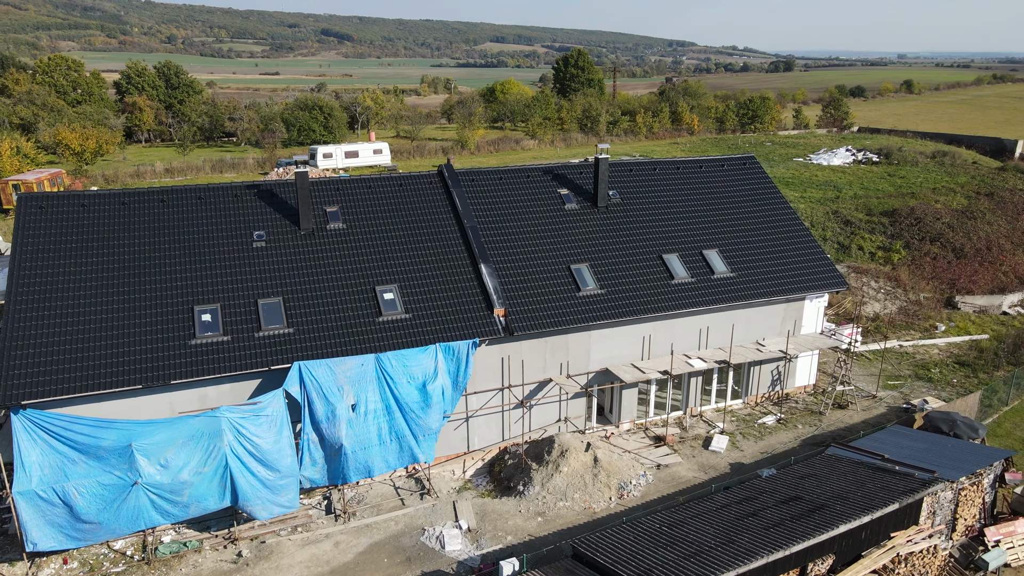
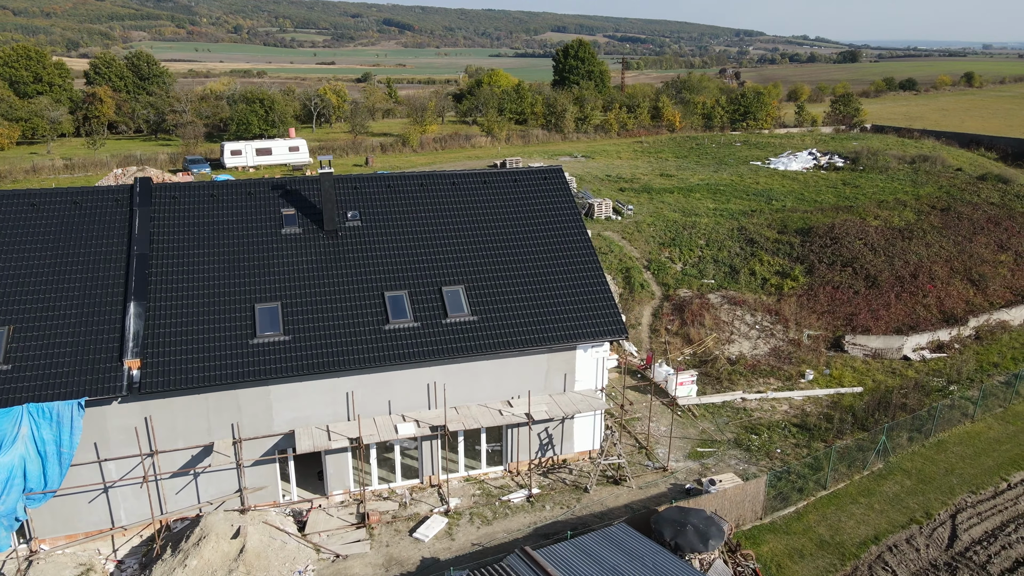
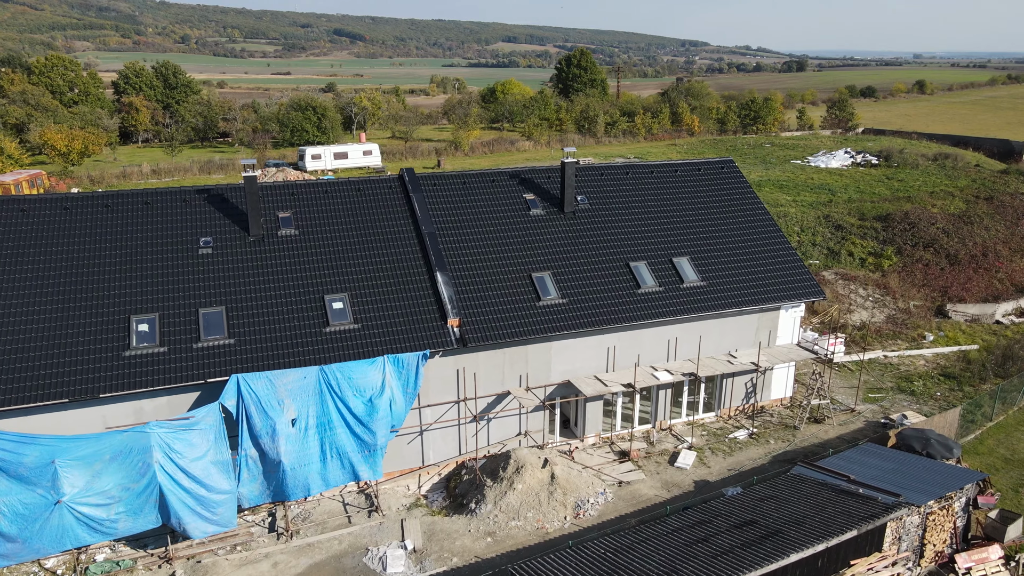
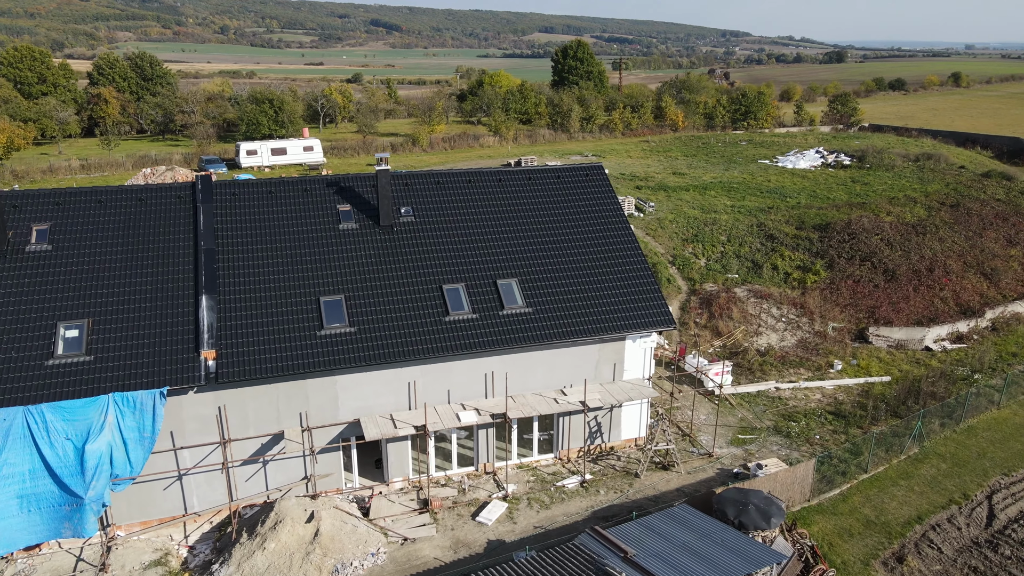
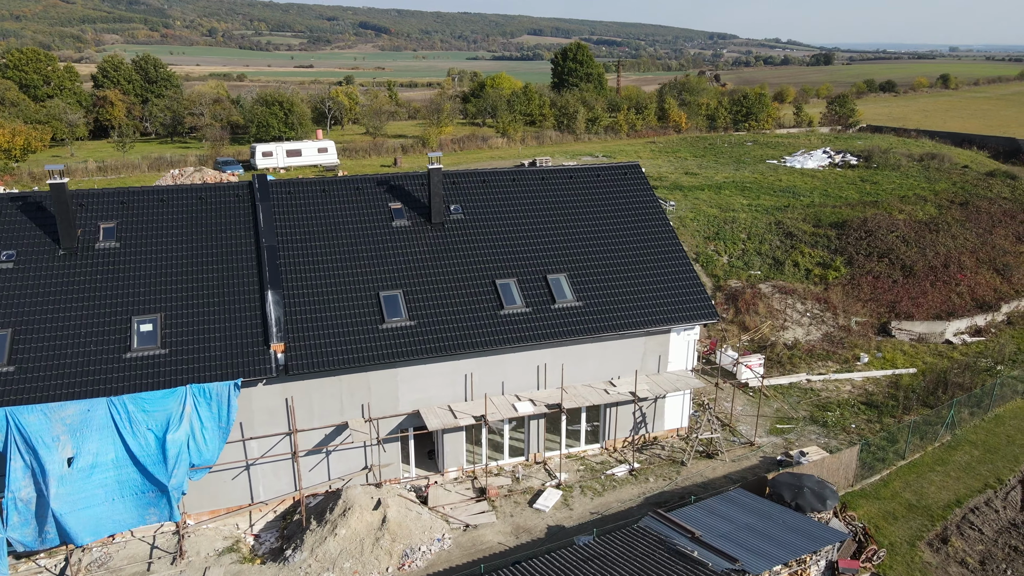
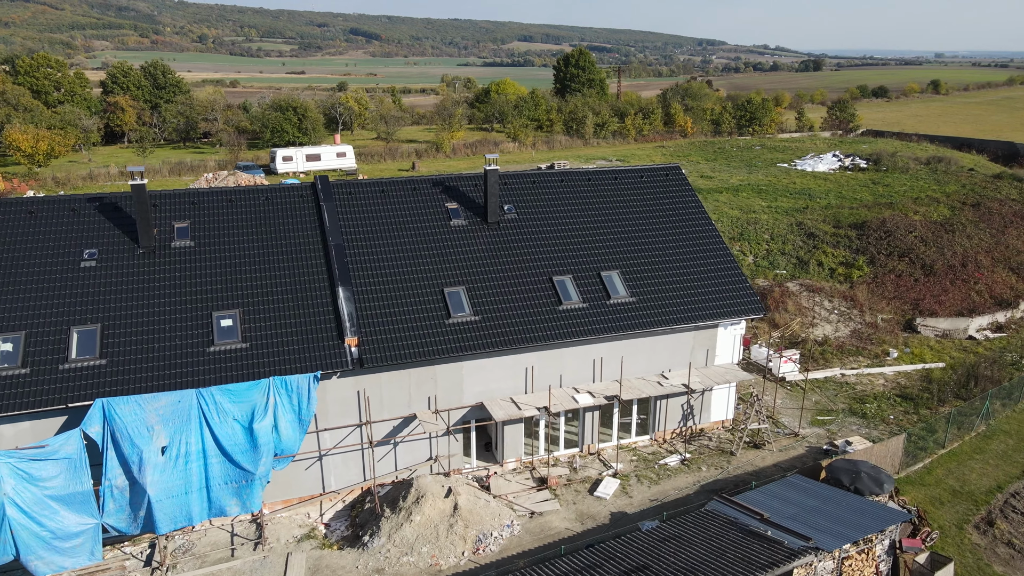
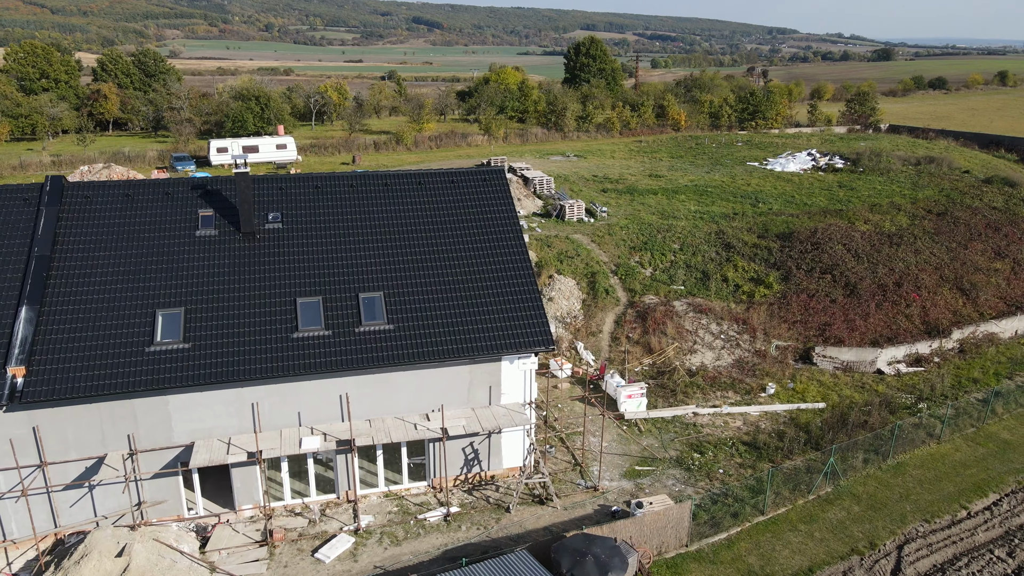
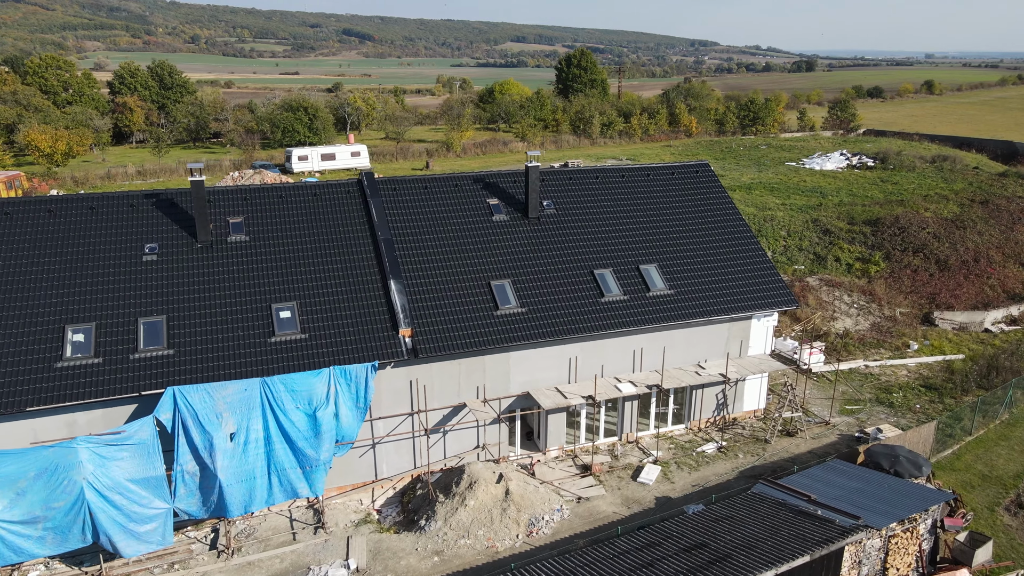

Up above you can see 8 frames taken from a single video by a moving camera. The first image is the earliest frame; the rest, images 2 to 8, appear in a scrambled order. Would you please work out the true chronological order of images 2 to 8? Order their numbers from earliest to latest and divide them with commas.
3, 8, 6, 5, 4, 2, 7
